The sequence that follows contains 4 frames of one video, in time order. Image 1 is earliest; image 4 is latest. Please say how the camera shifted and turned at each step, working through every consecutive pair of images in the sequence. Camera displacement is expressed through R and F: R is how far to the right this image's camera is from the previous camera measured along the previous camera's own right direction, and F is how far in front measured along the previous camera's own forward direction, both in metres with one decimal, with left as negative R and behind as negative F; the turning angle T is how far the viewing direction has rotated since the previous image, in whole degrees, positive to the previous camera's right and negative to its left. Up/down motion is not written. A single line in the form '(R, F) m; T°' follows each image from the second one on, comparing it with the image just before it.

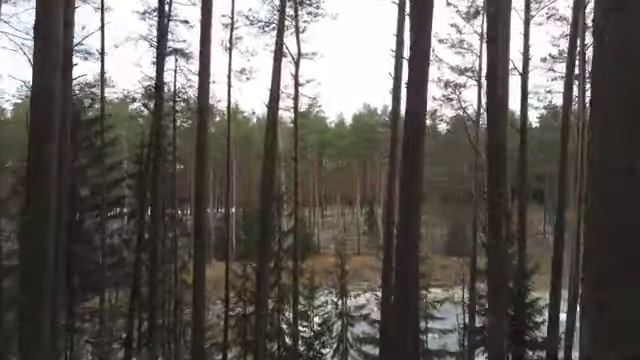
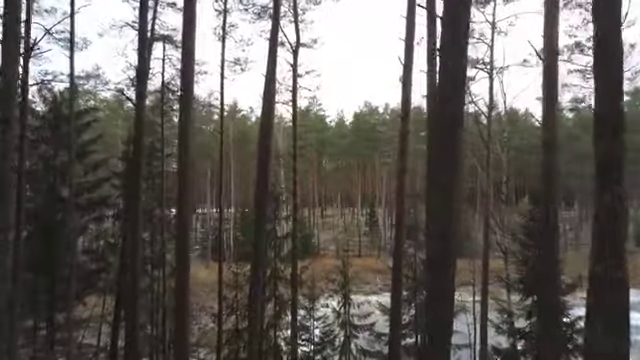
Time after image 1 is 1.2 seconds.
(0.0, +1.4) m; 0°
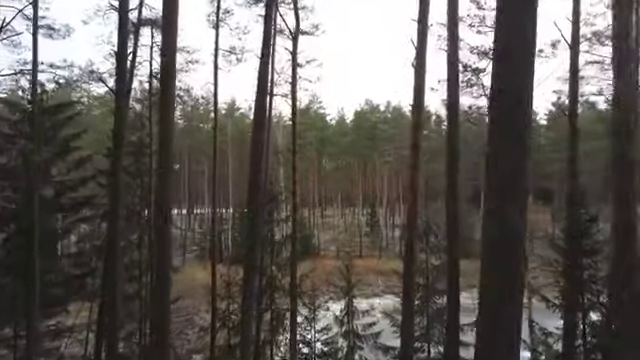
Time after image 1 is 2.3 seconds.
(0.0, +1.3) m; 0°
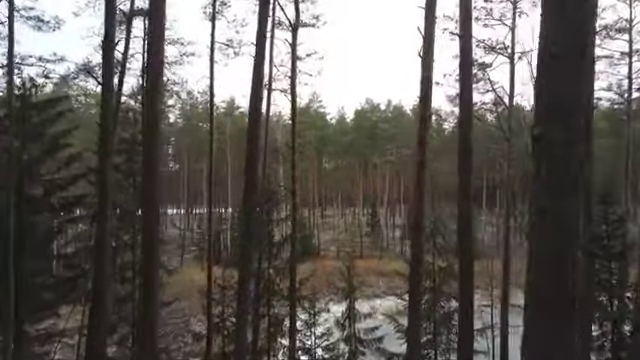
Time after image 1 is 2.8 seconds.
(0.0, +0.7) m; 0°
